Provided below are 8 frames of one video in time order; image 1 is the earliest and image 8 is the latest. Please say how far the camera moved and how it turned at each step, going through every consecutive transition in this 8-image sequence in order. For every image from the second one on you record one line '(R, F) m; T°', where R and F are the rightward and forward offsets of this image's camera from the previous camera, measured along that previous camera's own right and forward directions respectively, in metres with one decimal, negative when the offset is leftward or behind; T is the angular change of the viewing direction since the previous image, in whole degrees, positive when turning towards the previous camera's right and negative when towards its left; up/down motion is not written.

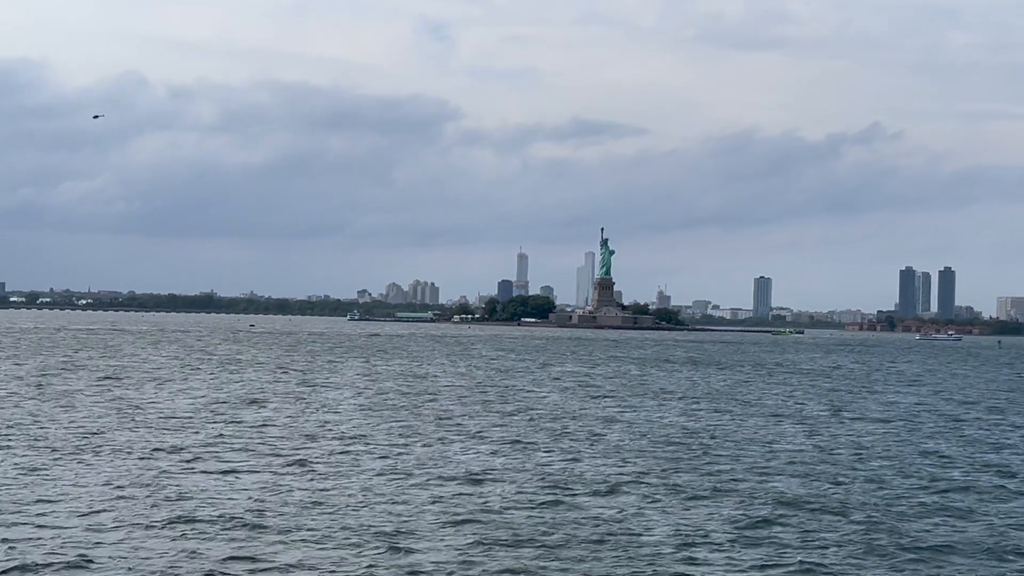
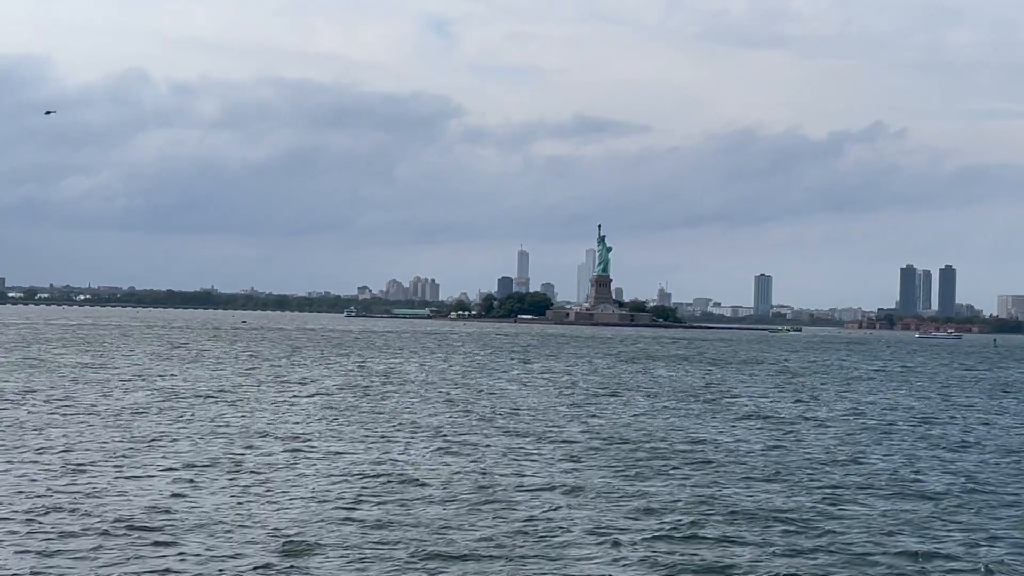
(+1.0, +0.6) m; 0°
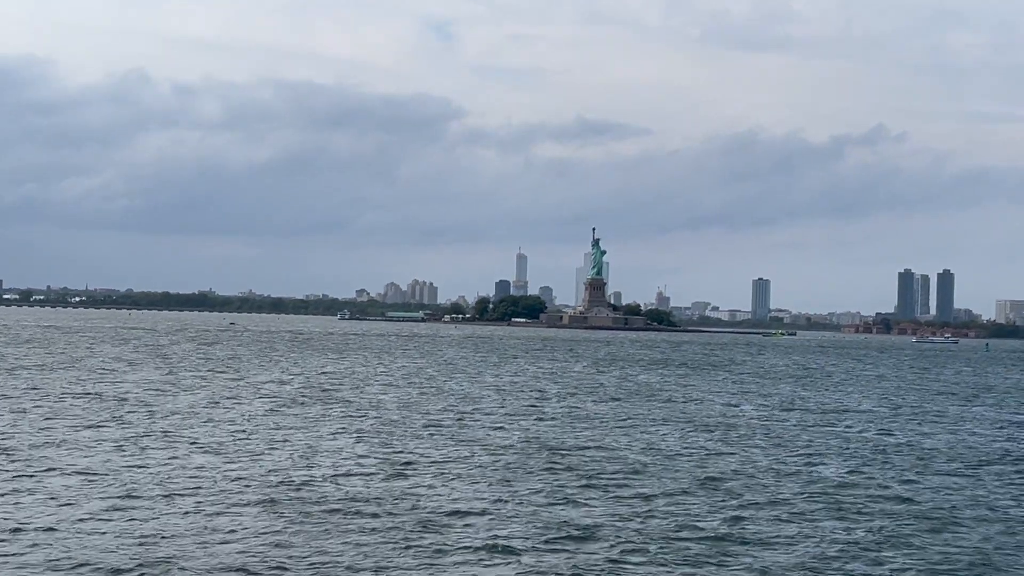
(+1.3, +0.6) m; 0°
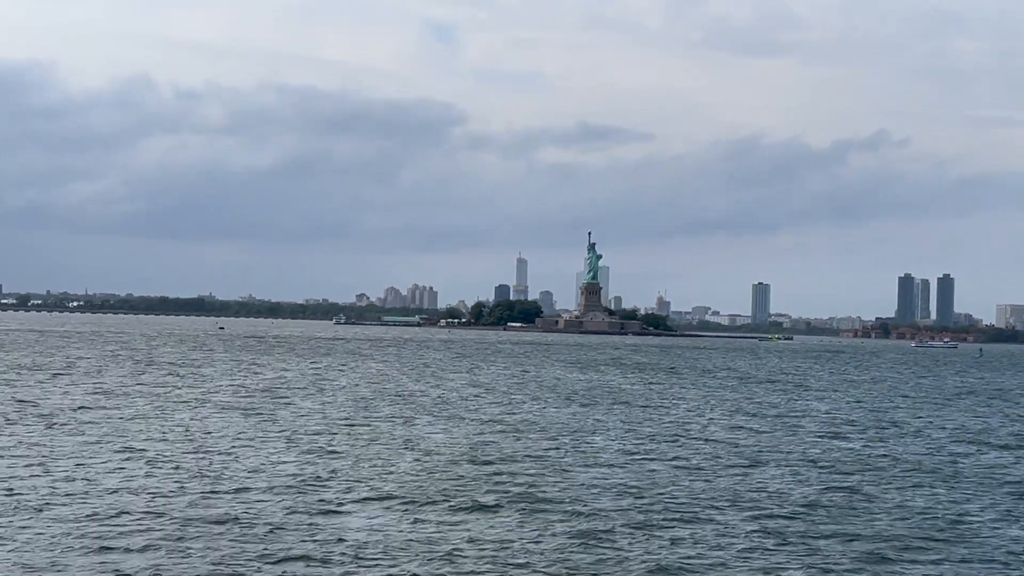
(+1.3, +0.5) m; 0°
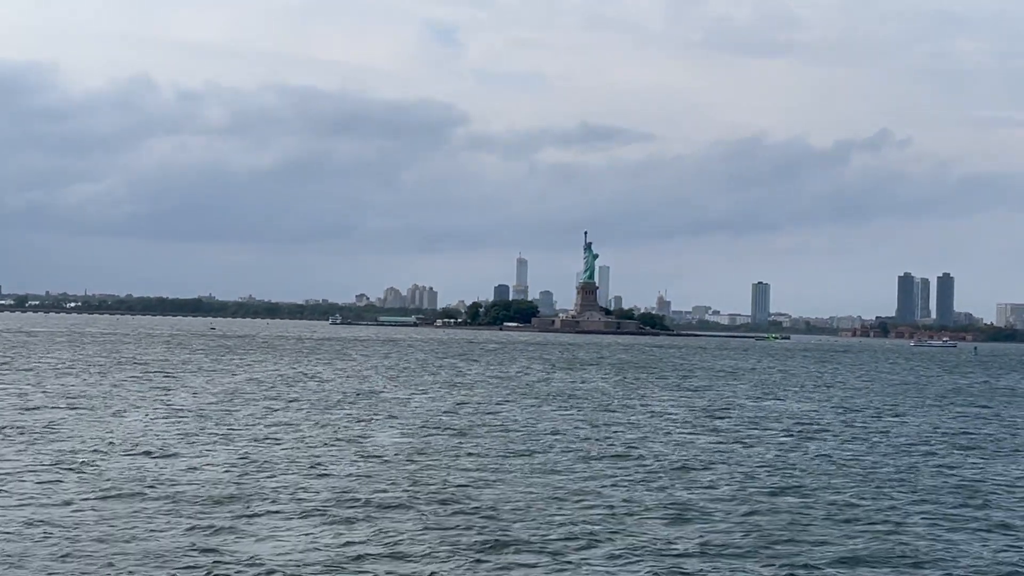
(+1.0, +0.5) m; 0°
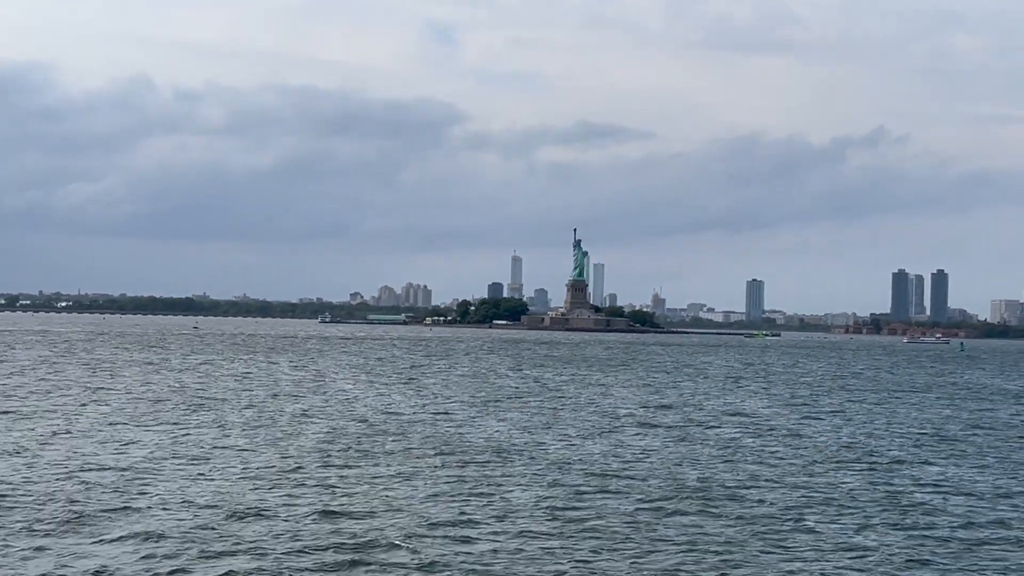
(+1.4, +0.6) m; 0°
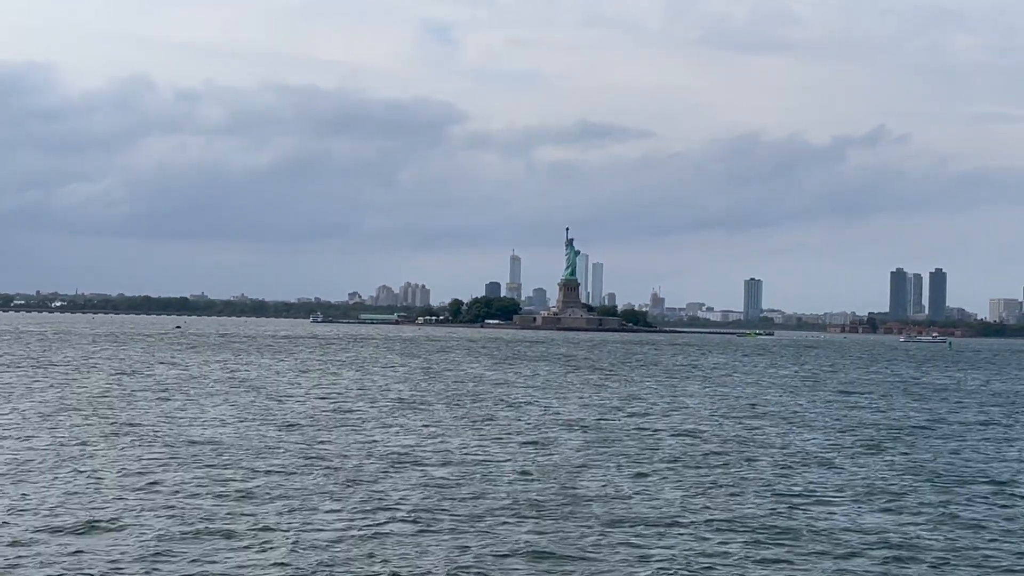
(+1.7, +0.9) m; 0°
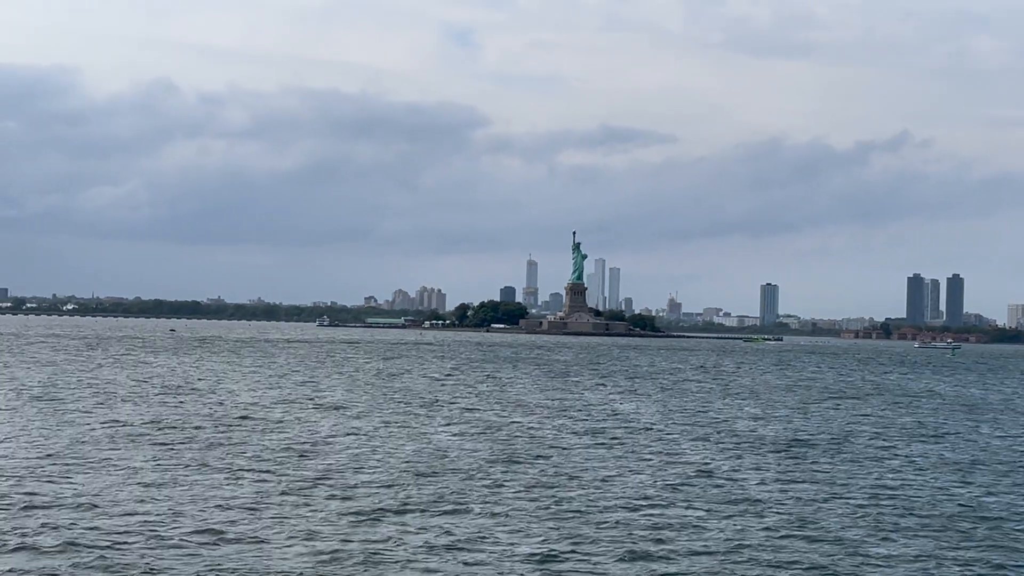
(+2.3, +1.2) m; -1°
